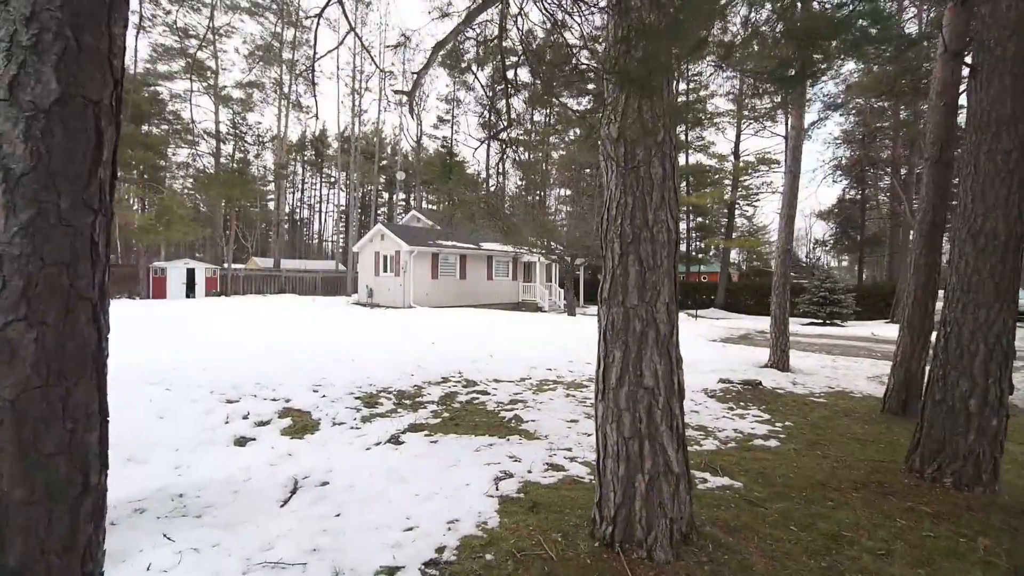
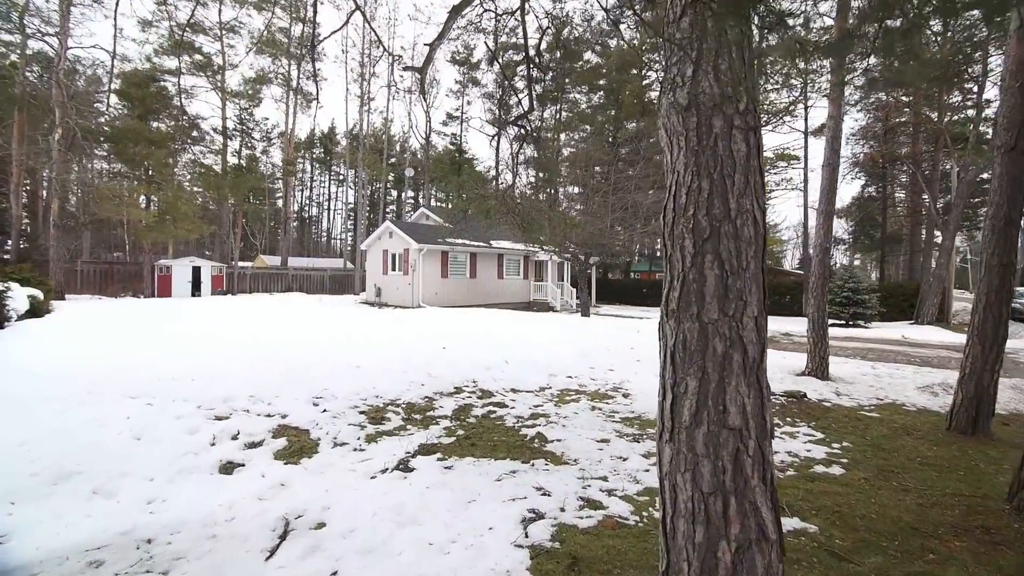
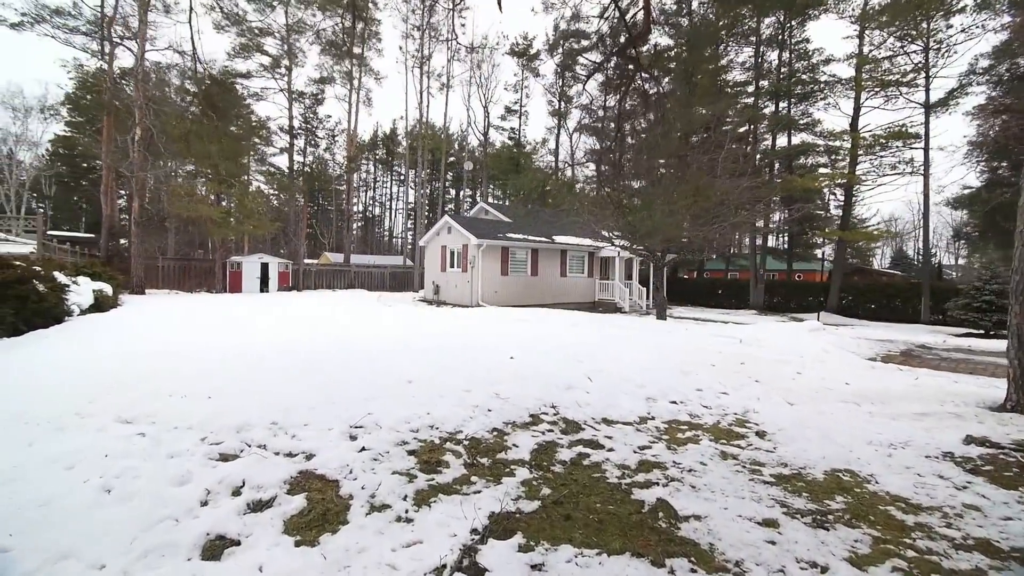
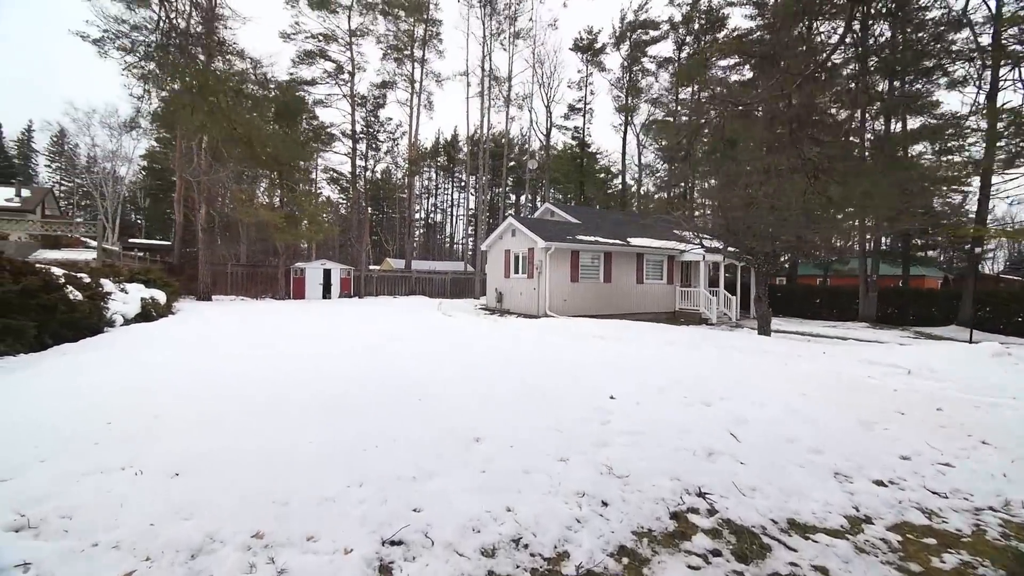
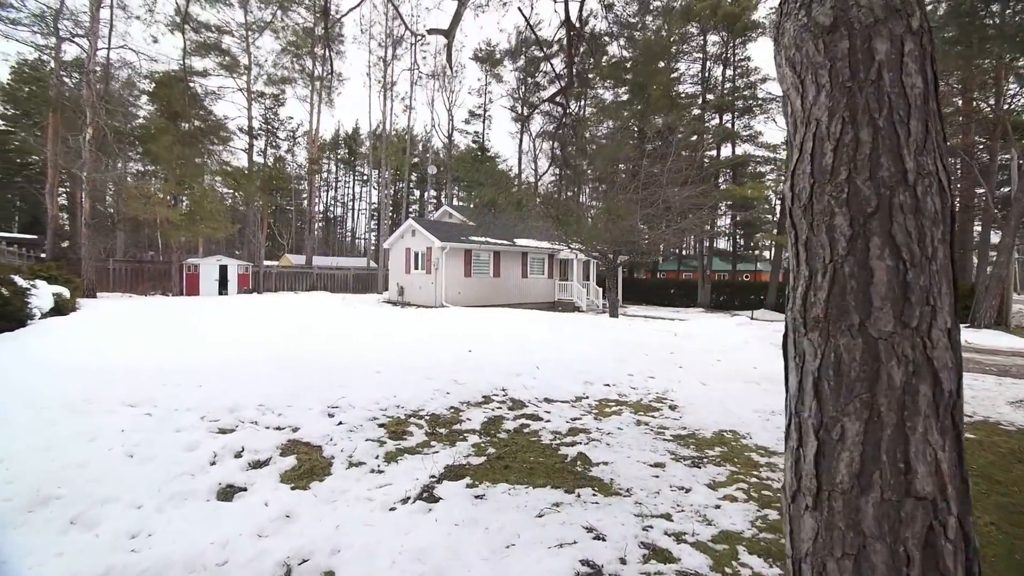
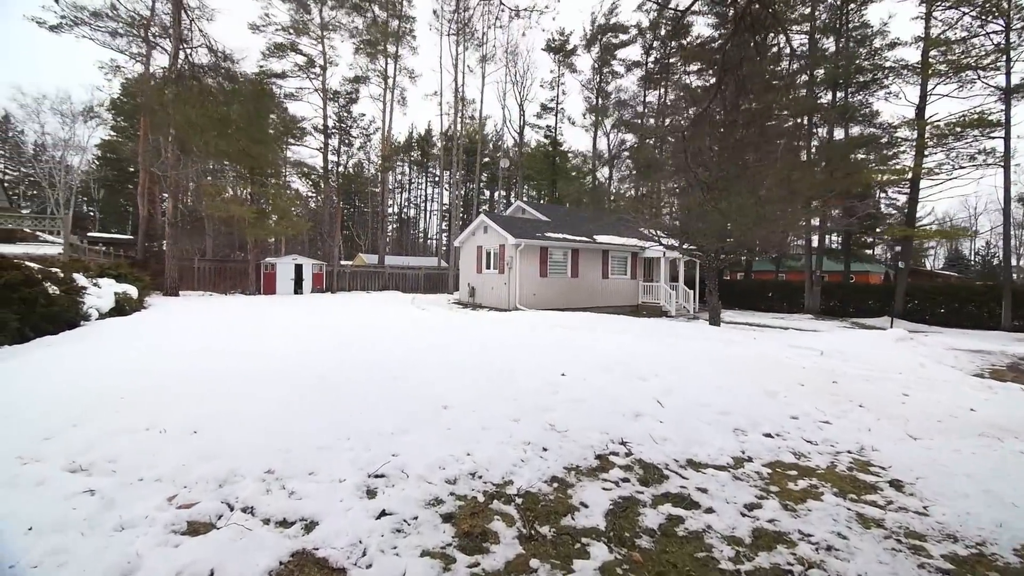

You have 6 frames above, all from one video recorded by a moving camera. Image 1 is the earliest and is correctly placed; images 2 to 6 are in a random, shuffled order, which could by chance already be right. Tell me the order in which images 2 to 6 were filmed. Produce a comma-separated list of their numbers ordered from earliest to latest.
2, 5, 3, 6, 4
